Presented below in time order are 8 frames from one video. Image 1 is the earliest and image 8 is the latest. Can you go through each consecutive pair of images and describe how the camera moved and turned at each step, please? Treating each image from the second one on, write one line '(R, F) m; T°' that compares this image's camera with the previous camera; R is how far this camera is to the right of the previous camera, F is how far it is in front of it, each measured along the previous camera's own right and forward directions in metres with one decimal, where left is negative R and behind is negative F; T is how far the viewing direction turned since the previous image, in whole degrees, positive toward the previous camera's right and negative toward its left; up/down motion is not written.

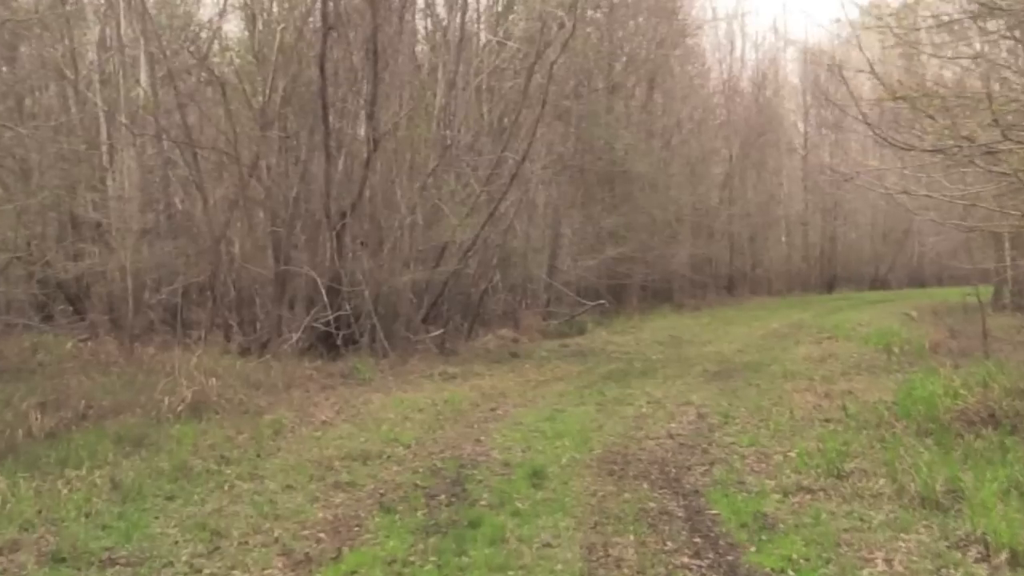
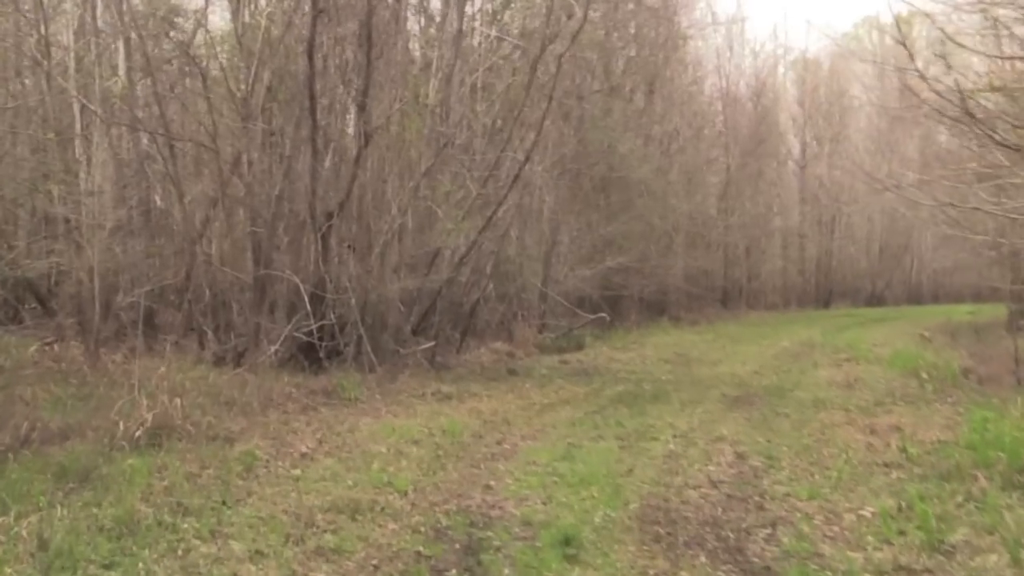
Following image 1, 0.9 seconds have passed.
(-0.2, +1.4) m; +1°
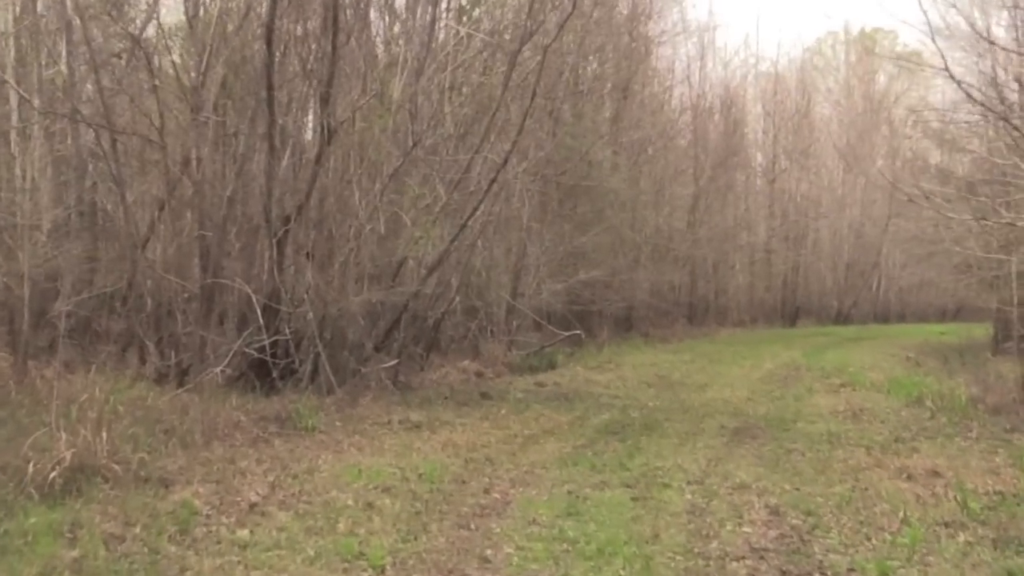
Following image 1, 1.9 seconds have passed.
(-0.2, +1.5) m; +2°
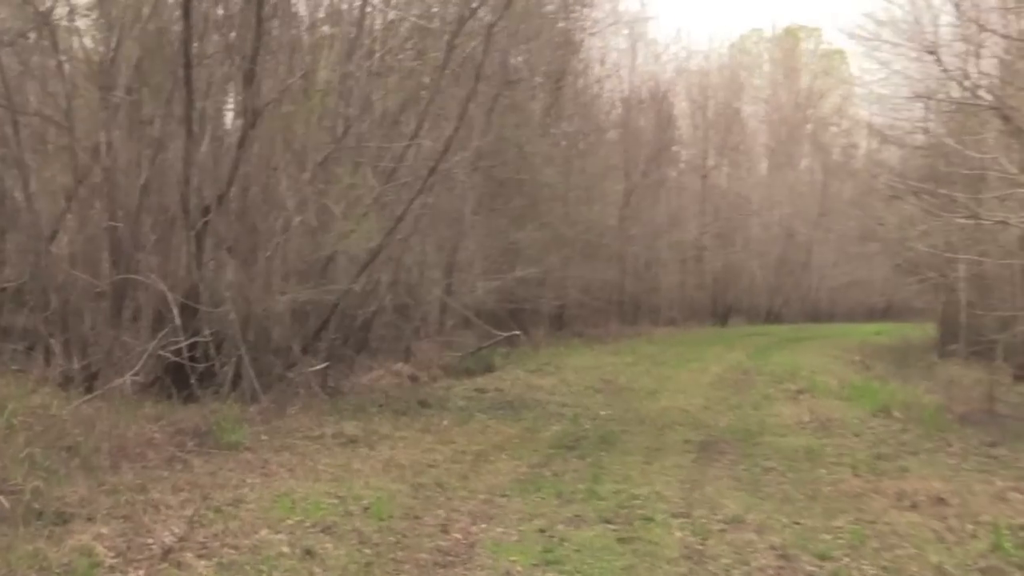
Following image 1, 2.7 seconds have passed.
(-0.2, +1.2) m; +3°
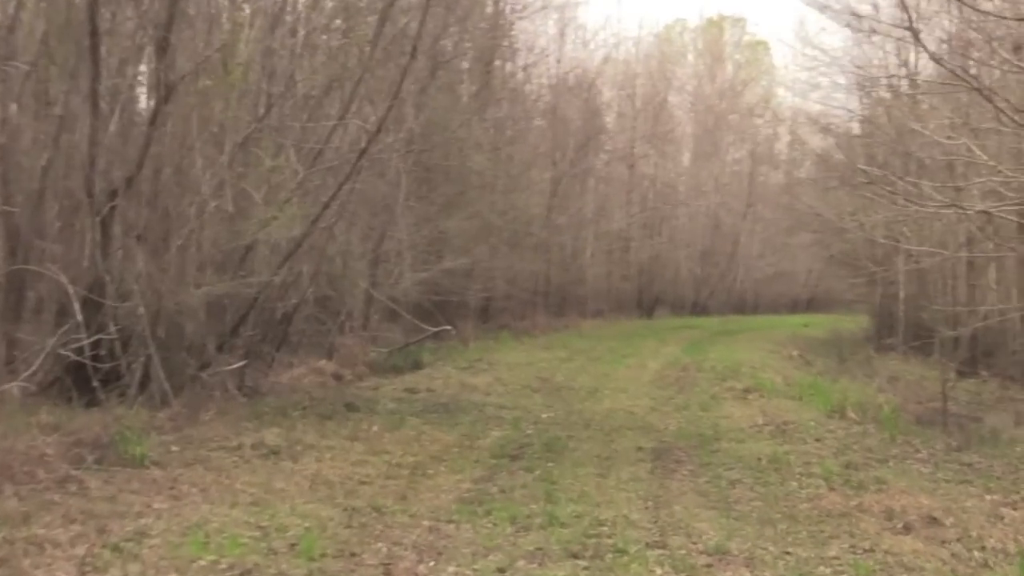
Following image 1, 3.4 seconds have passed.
(-0.1, +1.0) m; +3°
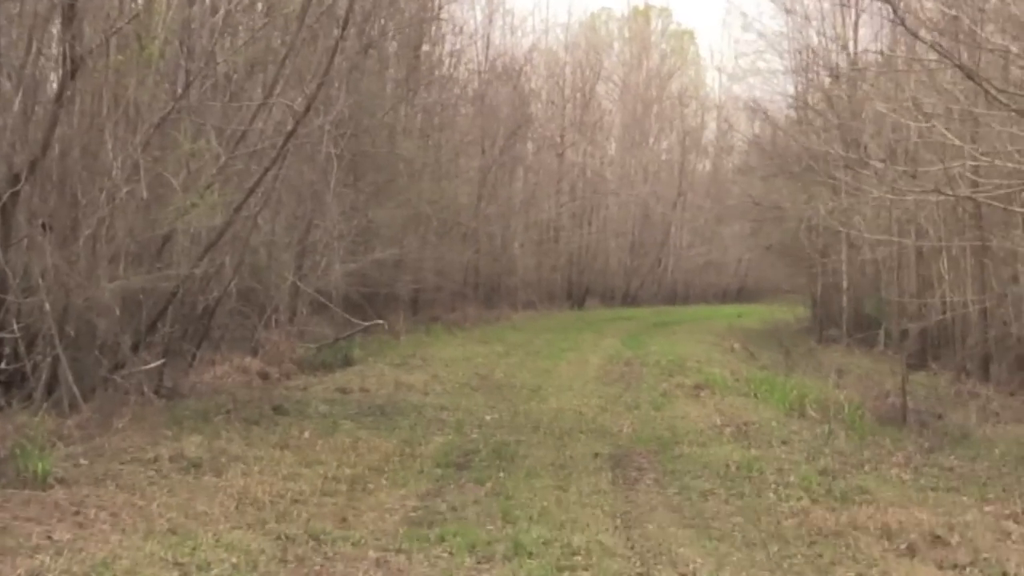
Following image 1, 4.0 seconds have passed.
(-0.1, +0.9) m; +3°
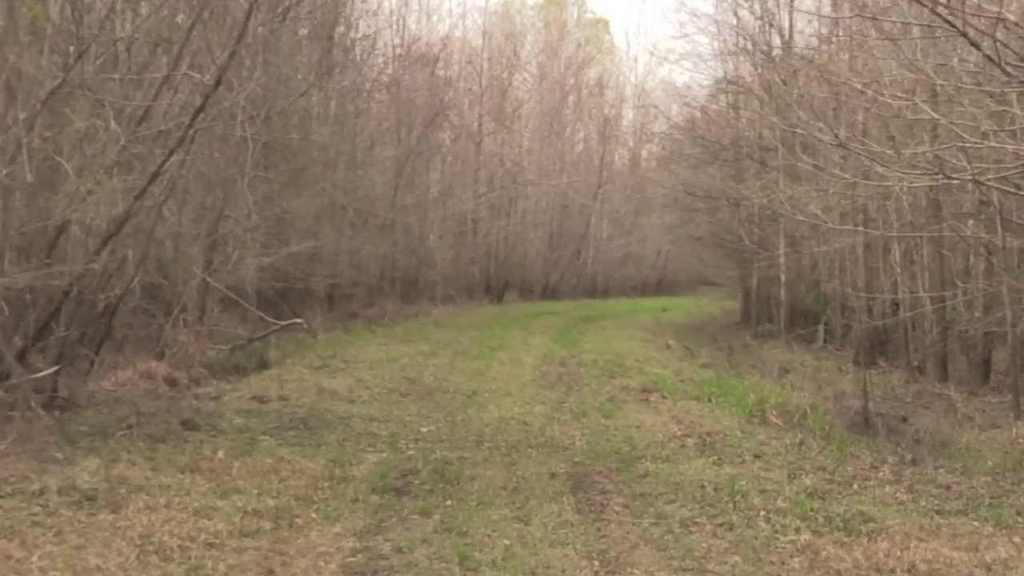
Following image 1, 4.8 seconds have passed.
(-0.2, +1.2) m; +3°
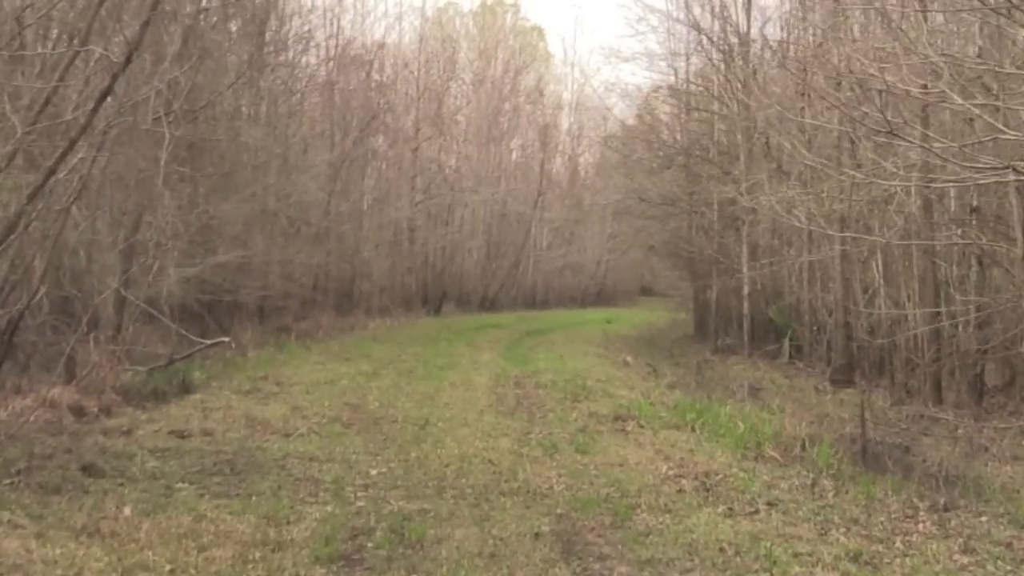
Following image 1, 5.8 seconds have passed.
(-0.2, +1.6) m; +2°
